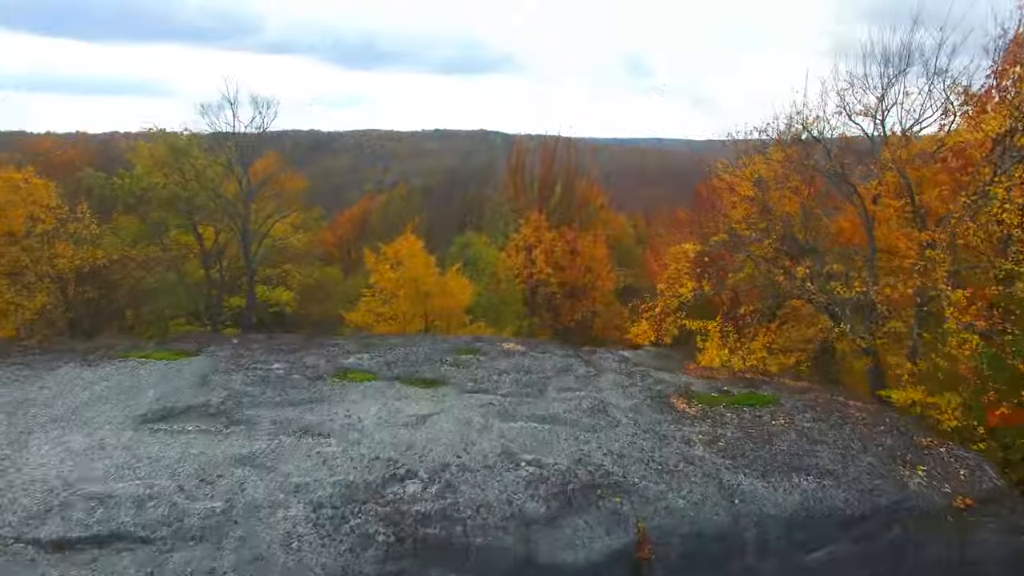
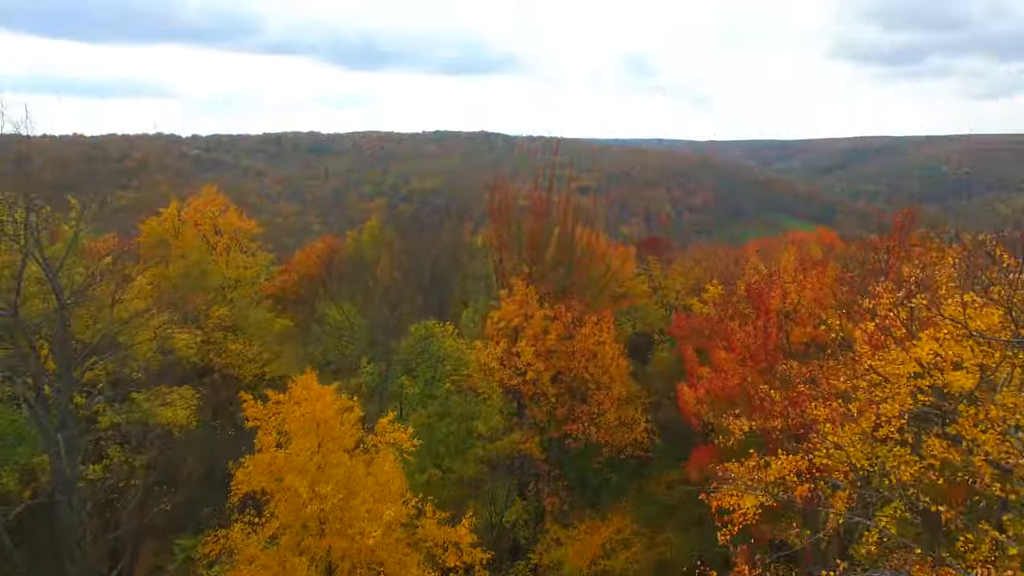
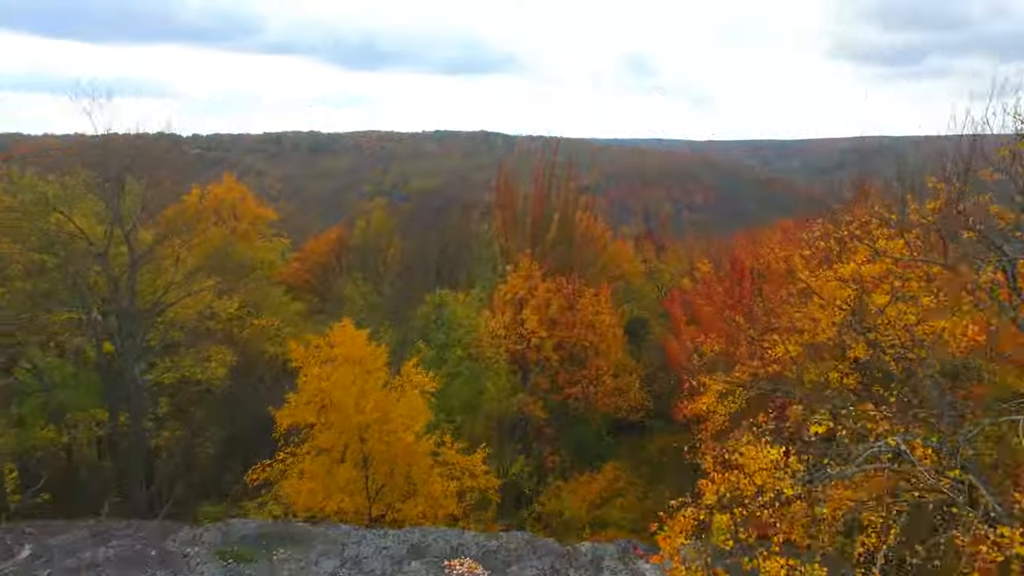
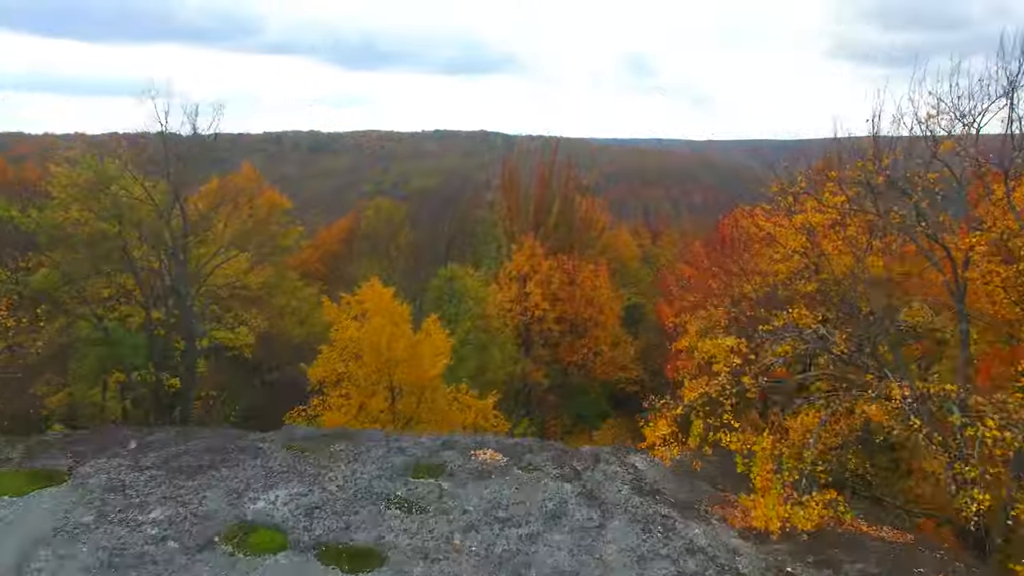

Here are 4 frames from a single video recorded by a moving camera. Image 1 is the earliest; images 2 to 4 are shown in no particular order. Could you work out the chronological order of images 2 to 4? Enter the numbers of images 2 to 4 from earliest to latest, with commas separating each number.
4, 3, 2
